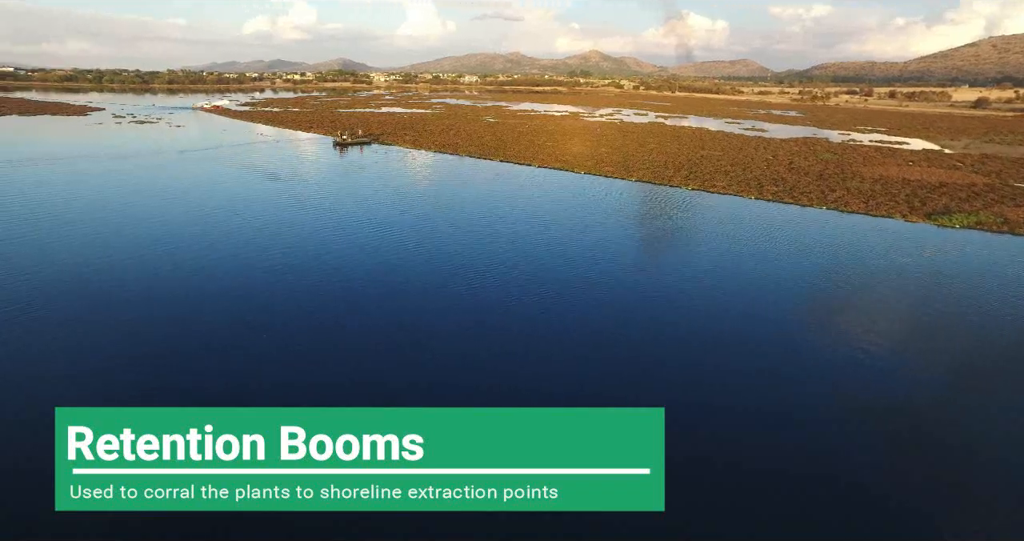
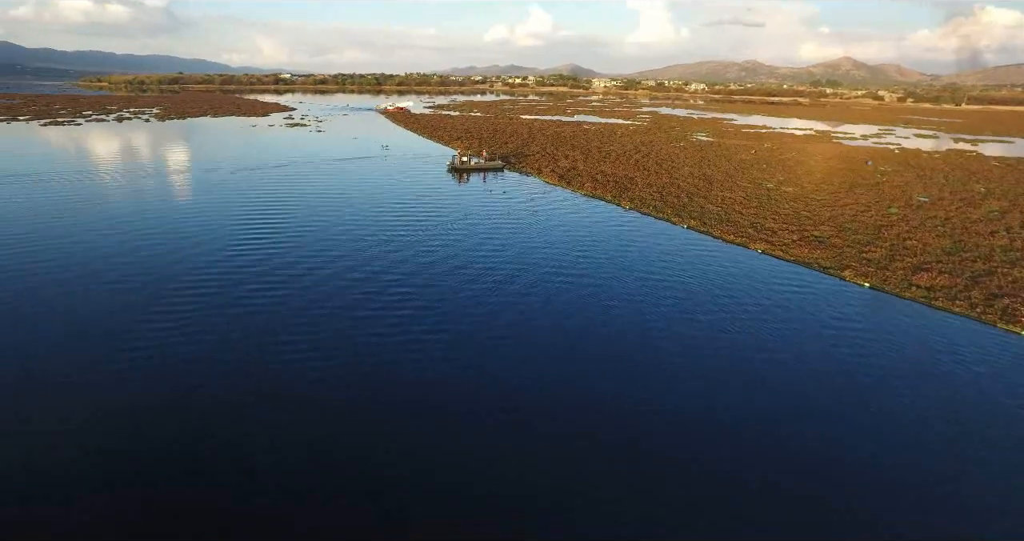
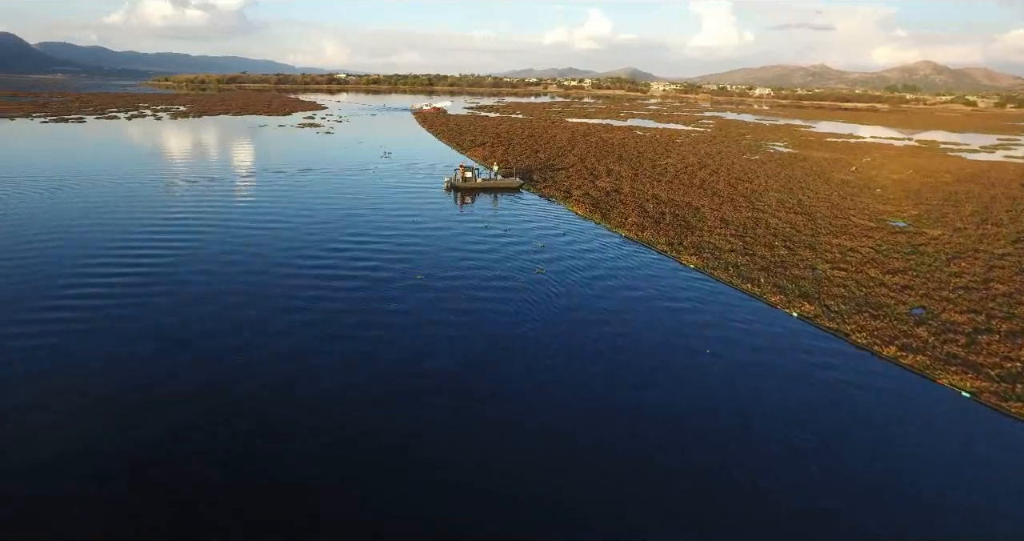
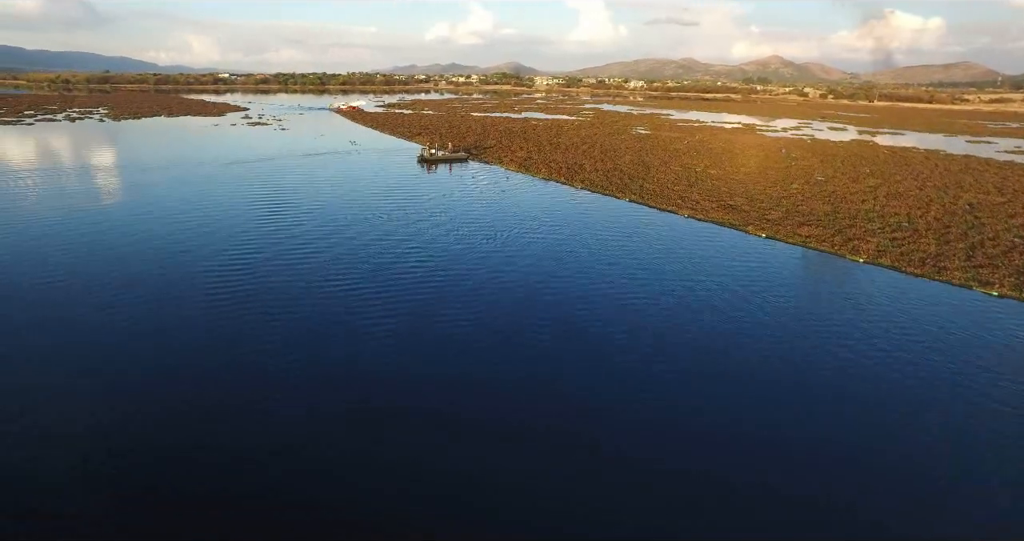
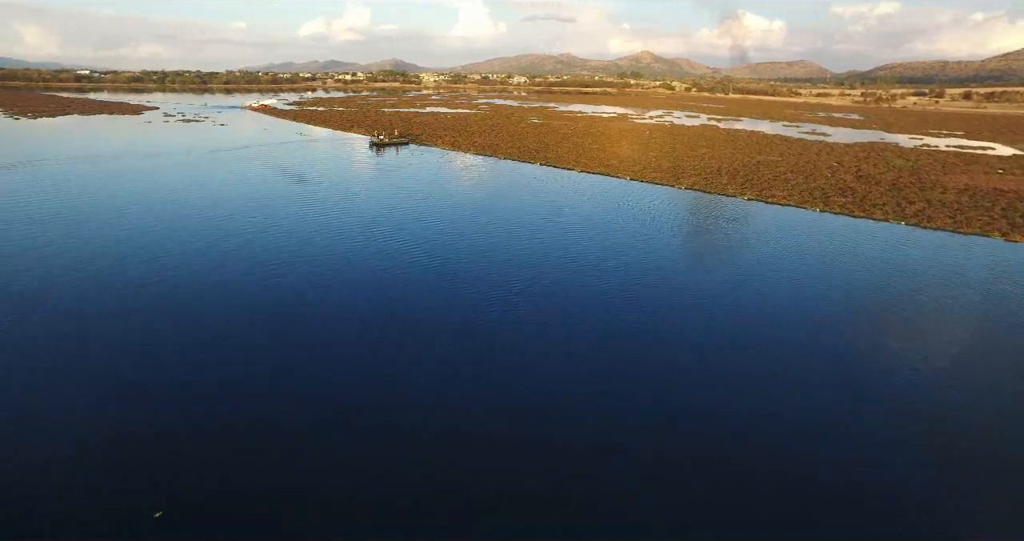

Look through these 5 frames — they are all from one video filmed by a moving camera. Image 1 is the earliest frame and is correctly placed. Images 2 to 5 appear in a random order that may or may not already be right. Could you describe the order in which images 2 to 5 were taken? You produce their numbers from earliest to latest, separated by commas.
5, 4, 2, 3
